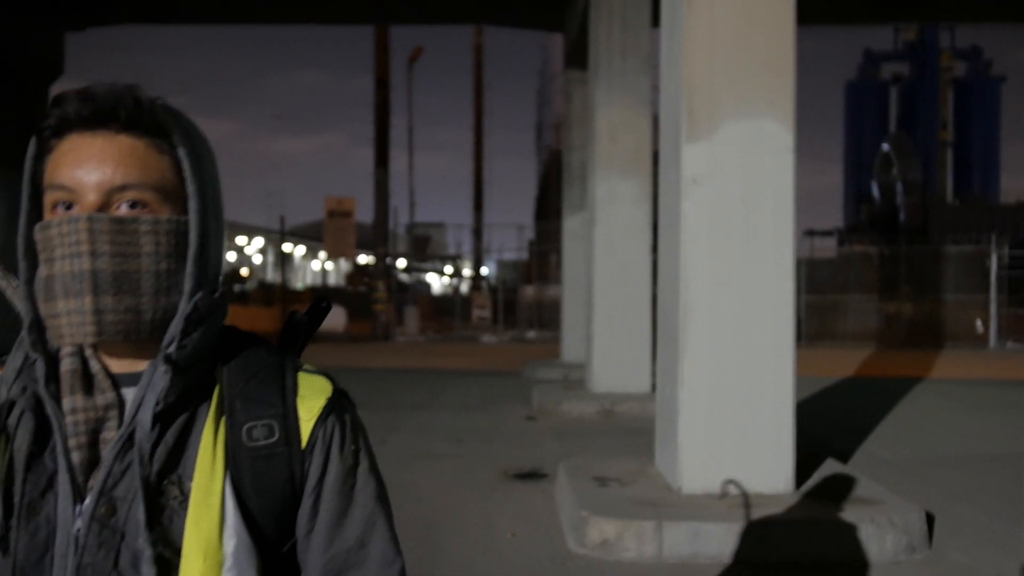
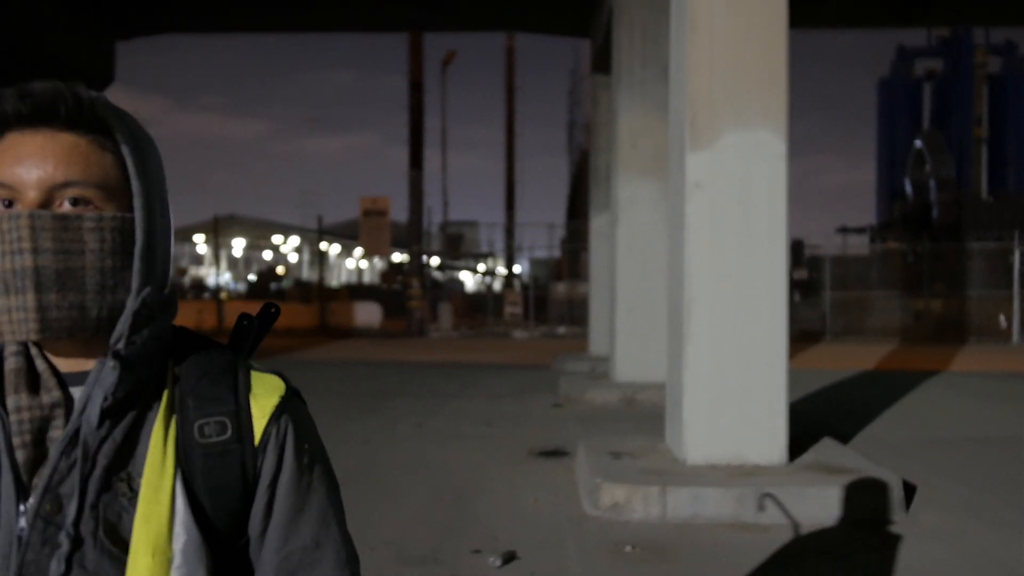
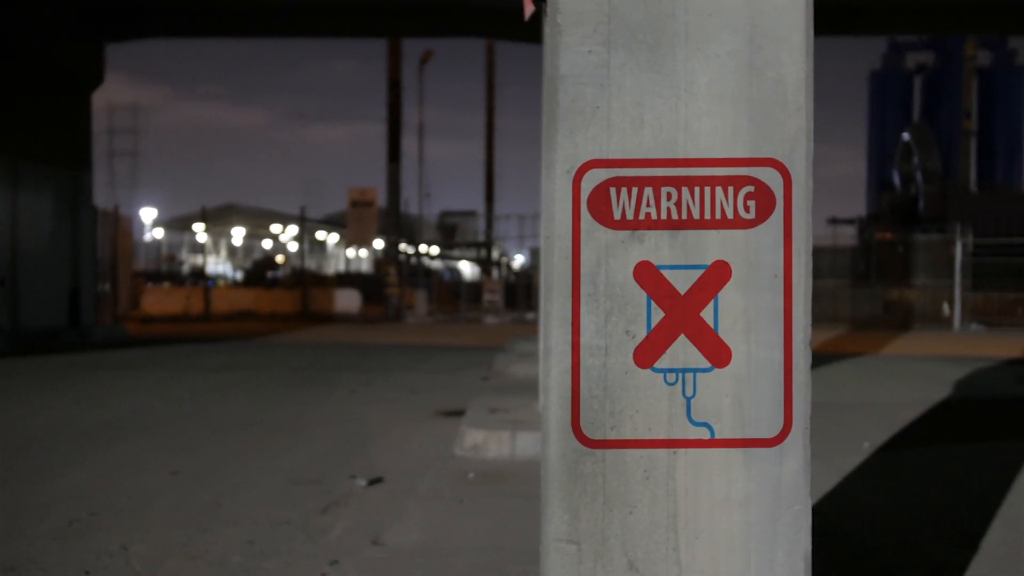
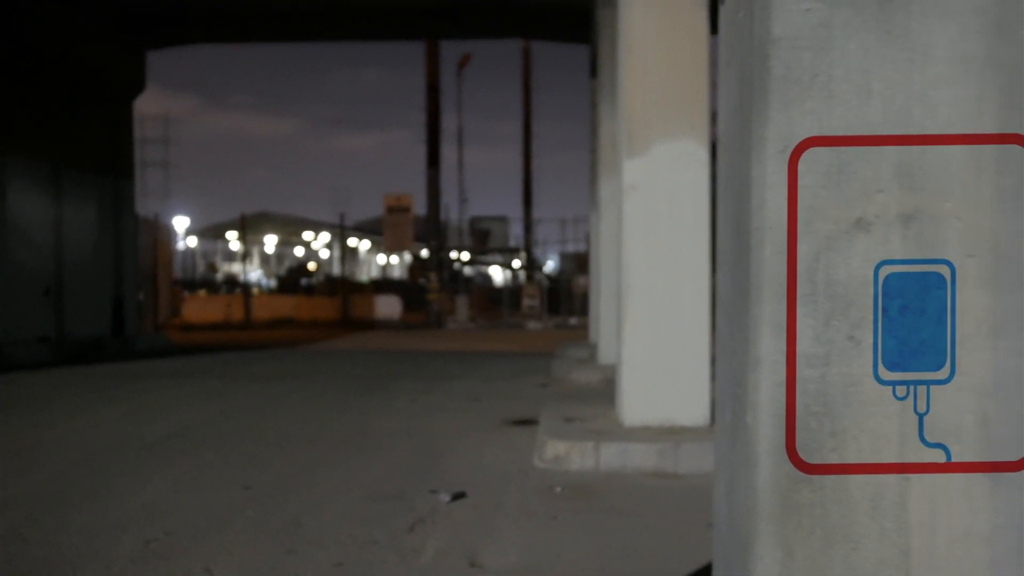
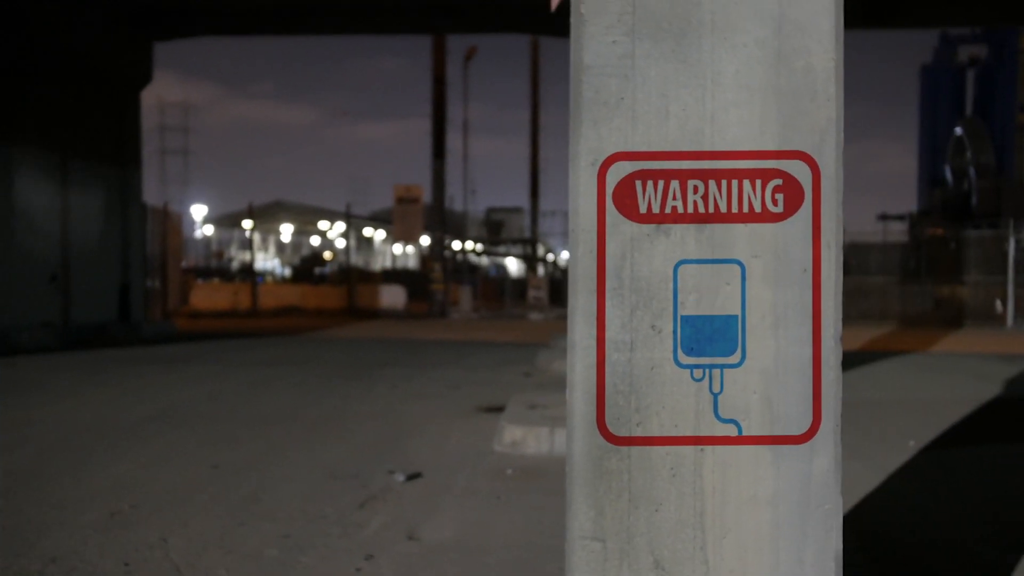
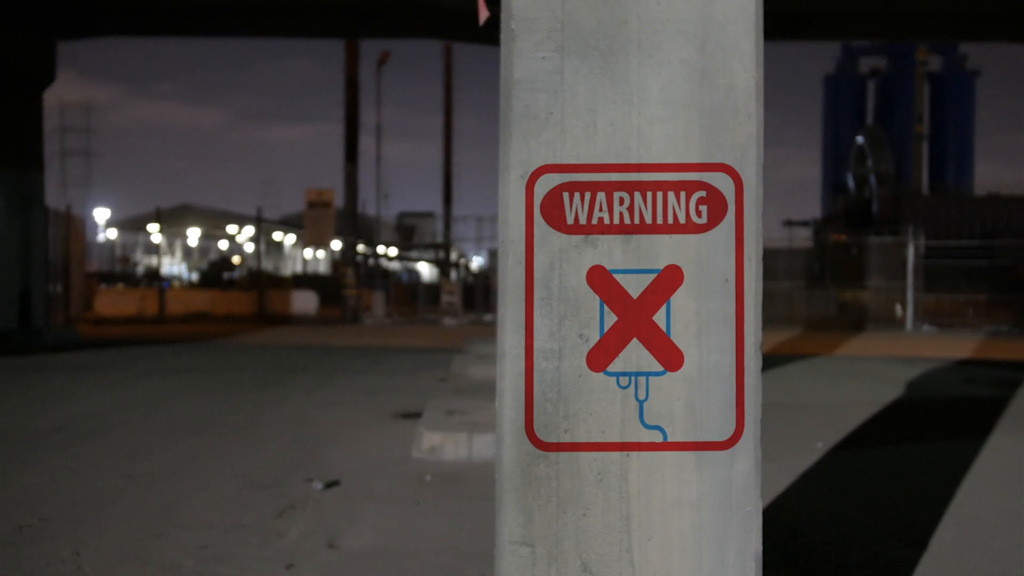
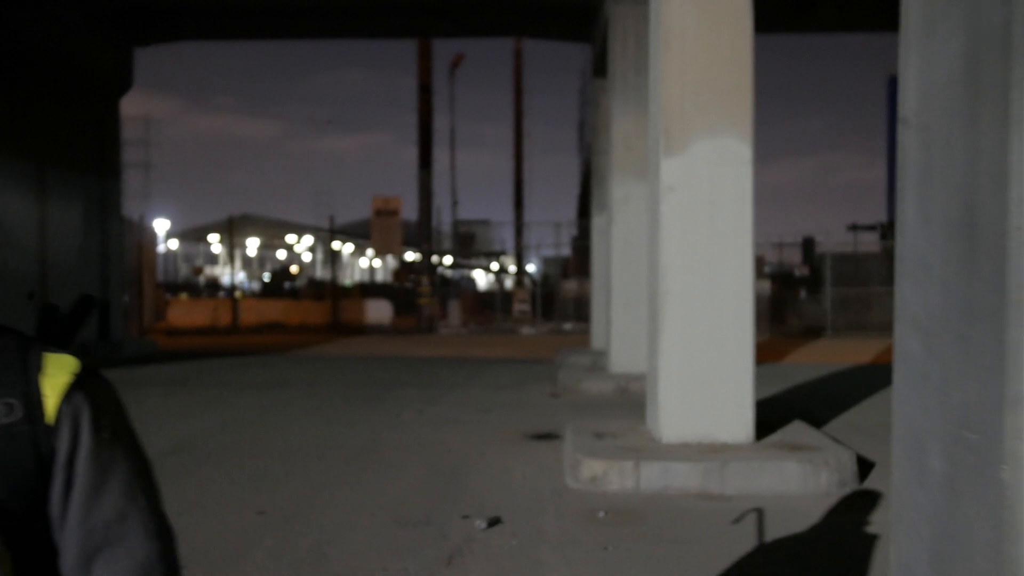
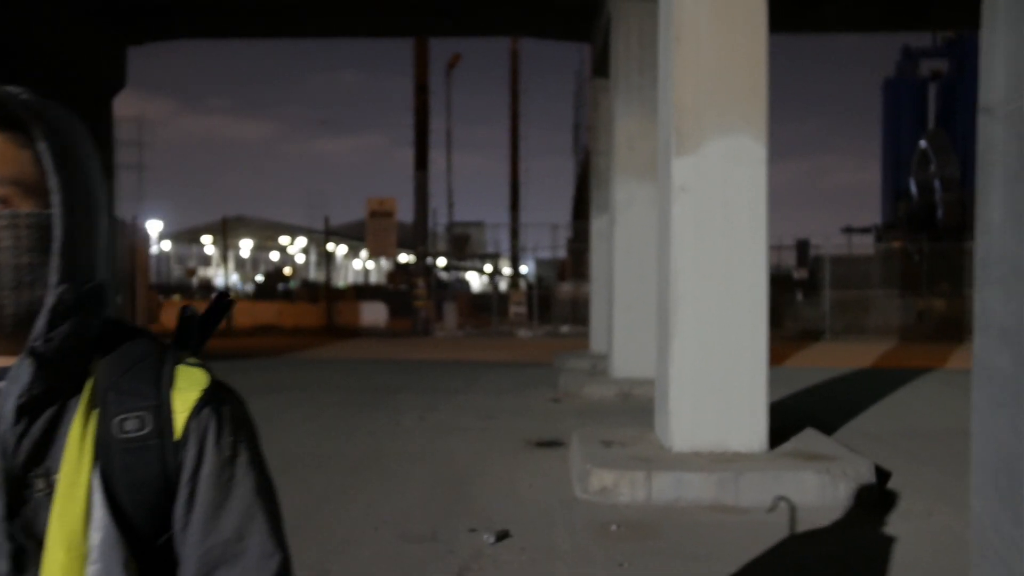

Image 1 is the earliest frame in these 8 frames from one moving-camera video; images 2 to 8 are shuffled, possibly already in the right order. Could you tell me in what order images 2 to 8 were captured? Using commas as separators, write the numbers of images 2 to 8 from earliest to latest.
2, 8, 7, 4, 5, 3, 6
